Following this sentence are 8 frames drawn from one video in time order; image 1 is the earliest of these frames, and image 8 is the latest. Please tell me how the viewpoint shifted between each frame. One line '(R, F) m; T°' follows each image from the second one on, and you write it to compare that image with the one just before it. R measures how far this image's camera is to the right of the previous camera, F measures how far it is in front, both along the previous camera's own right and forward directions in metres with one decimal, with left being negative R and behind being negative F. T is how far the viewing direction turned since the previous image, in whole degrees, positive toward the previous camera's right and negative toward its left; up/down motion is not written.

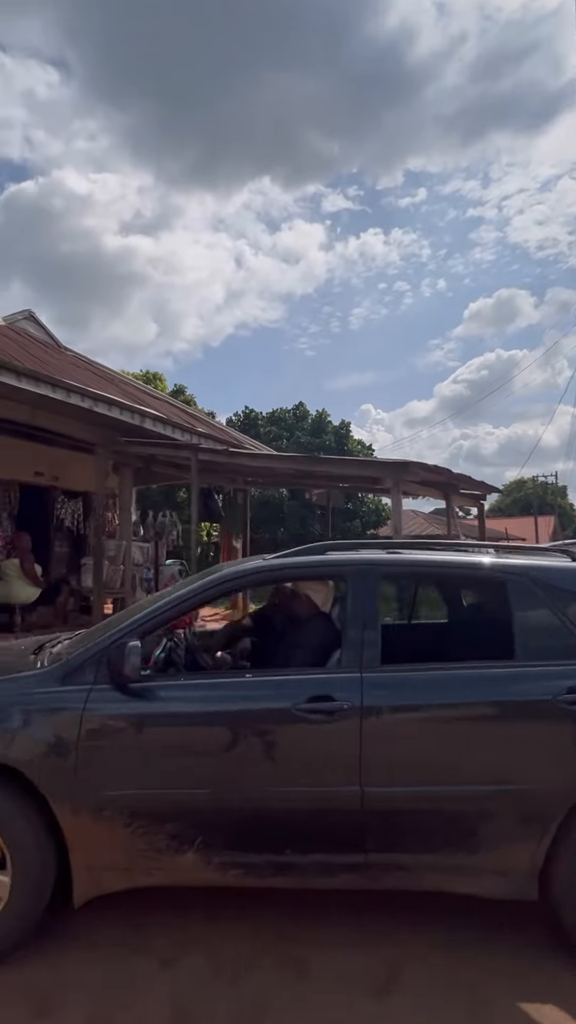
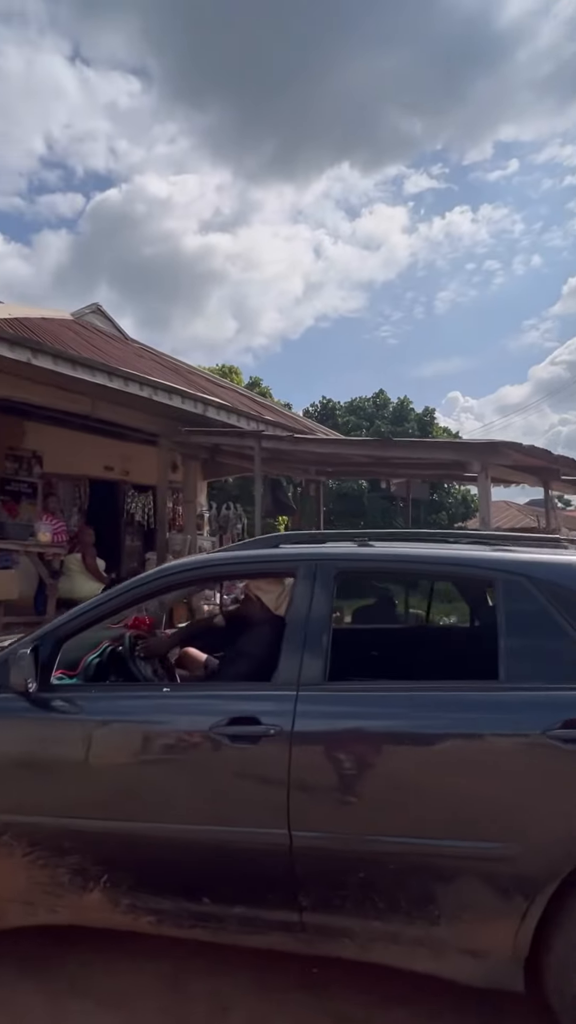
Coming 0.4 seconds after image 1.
(+0.2, +0.6) m; -9°
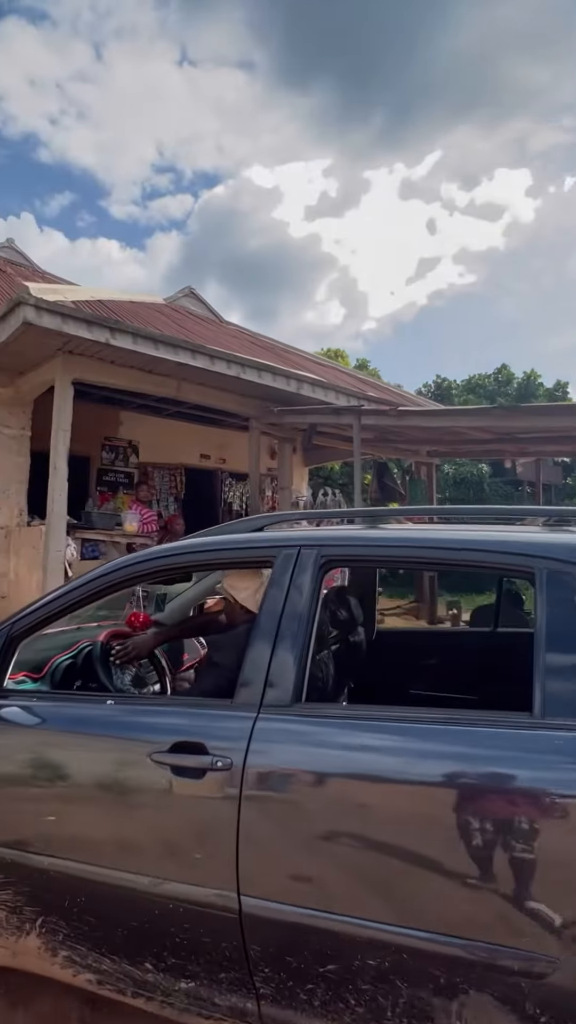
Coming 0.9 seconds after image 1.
(+0.4, +0.7) m; -12°
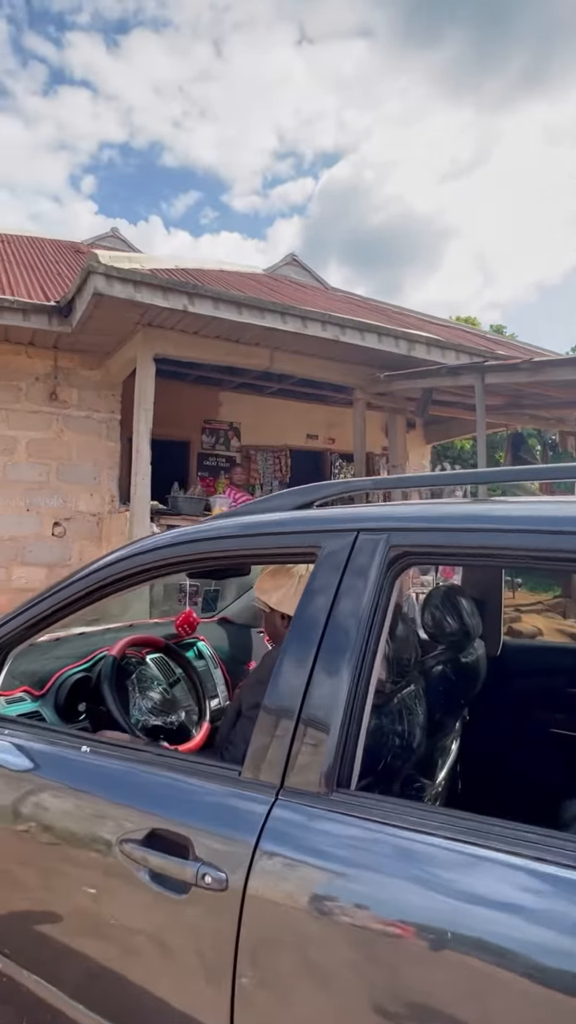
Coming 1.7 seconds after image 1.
(+0.2, +0.9) m; -13°
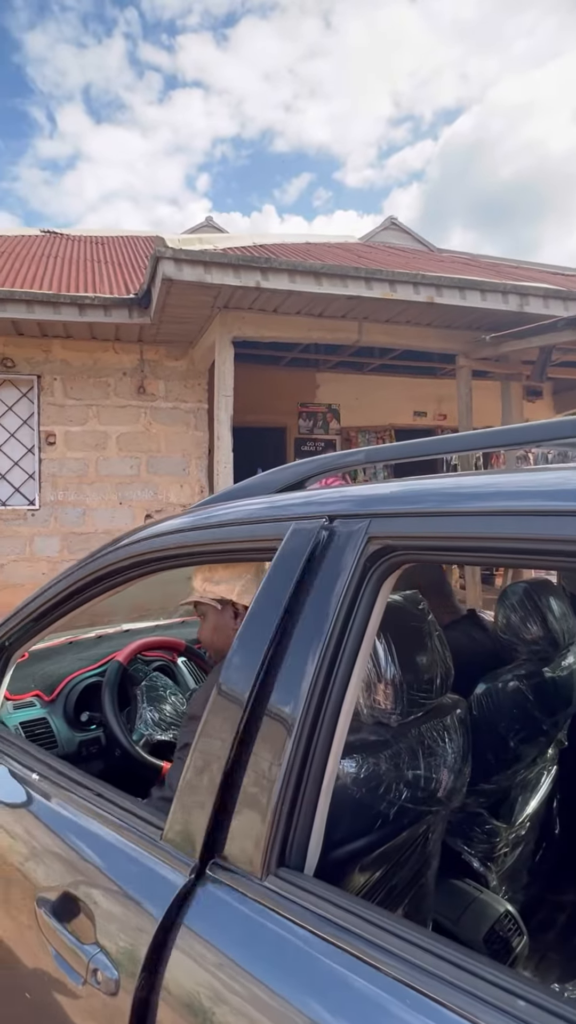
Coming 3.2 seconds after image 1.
(+0.4, +0.4) m; -13°
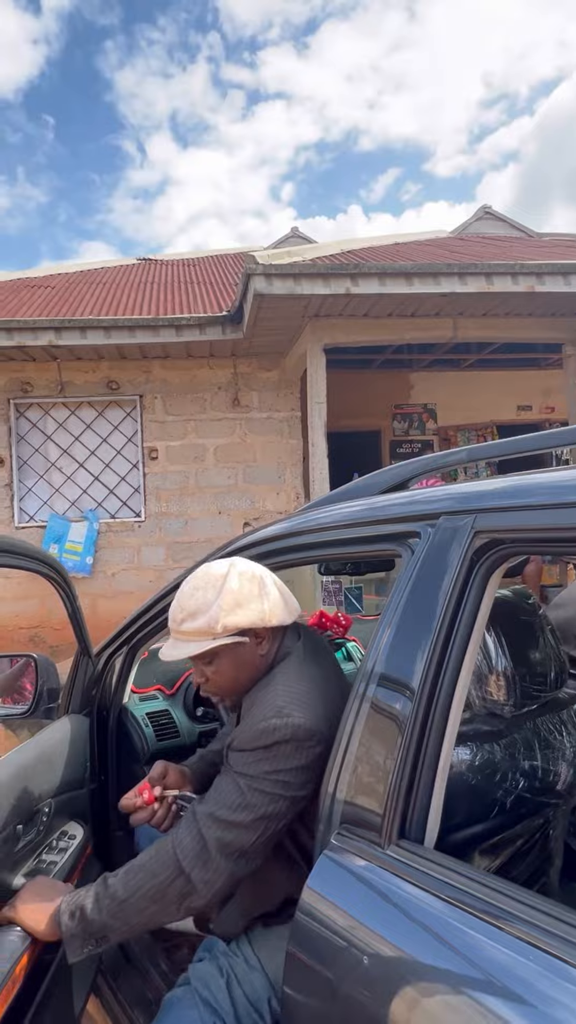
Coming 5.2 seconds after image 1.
(0.0, 0.0) m; -9°
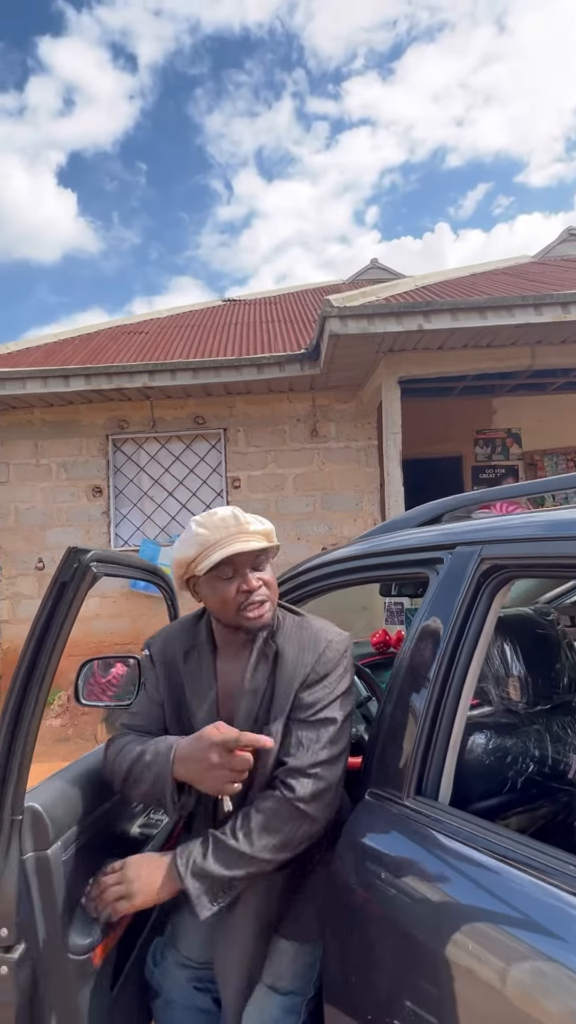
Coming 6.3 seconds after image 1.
(+0.1, -0.2) m; -8°
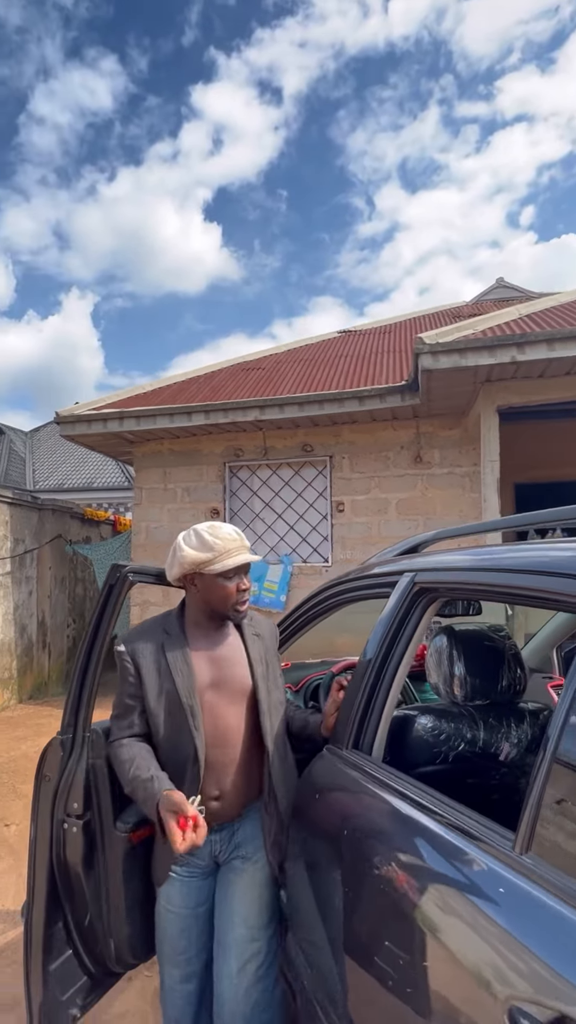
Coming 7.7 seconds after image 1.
(+0.3, -0.4) m; -12°
